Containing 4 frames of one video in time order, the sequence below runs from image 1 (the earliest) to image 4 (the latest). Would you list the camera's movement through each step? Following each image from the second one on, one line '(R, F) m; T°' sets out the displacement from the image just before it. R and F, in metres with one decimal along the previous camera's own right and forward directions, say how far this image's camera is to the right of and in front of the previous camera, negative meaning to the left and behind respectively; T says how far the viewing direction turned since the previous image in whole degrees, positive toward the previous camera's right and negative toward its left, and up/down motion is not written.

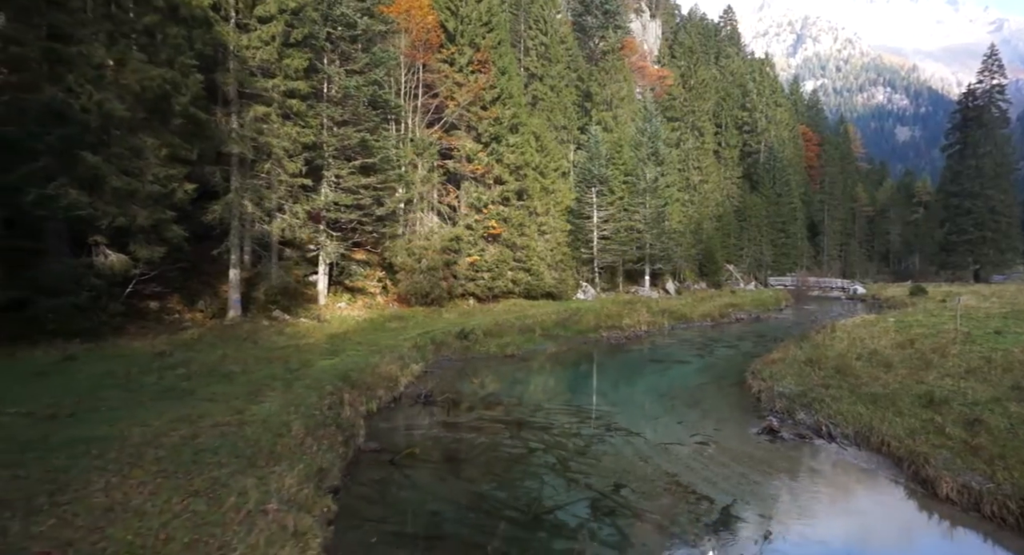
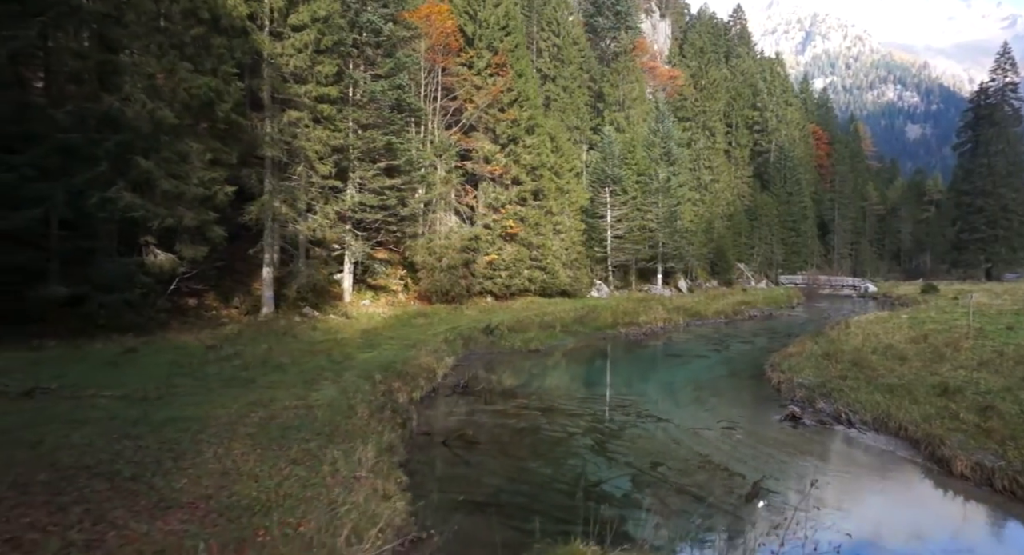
(-0.7, -1.0) m; -1°
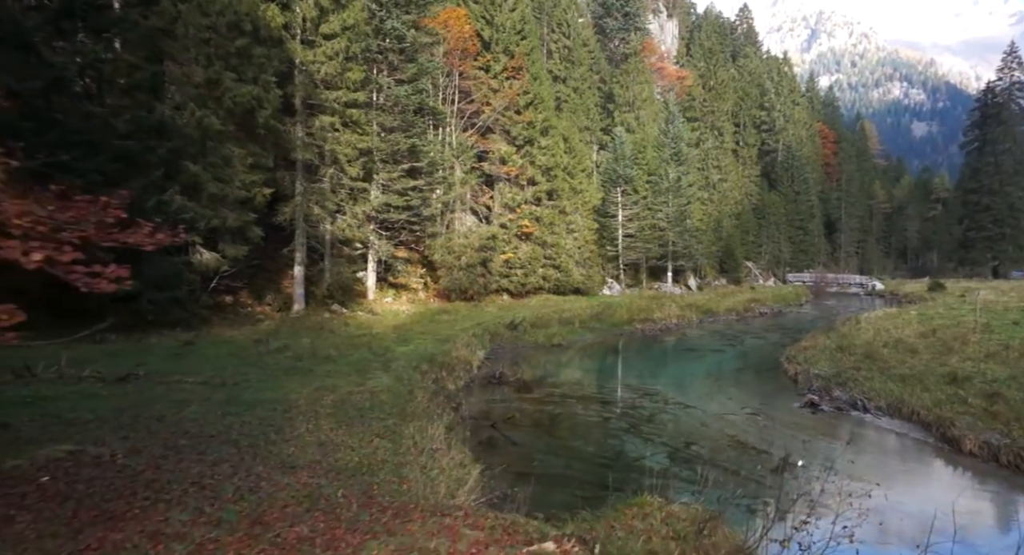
(-0.8, -1.1) m; 0°
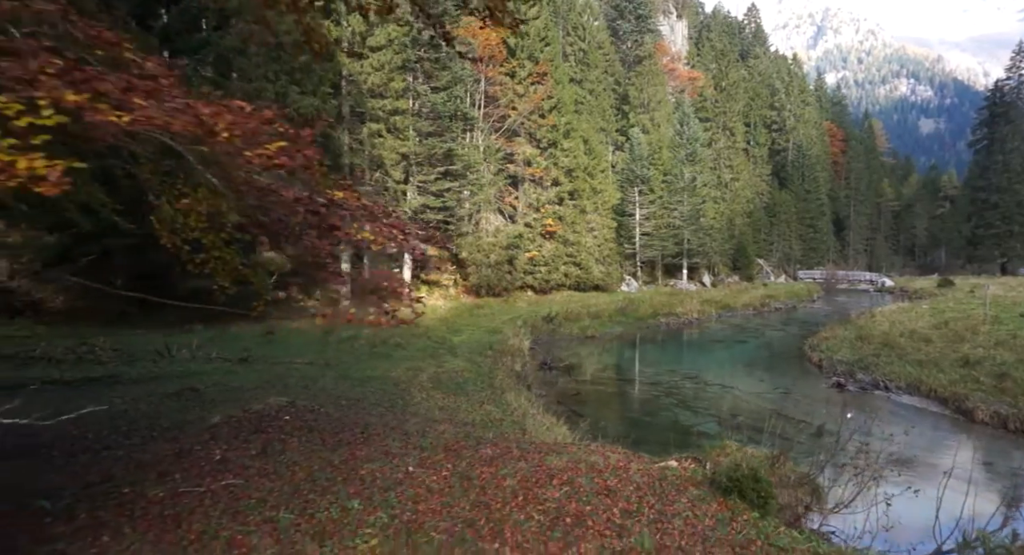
(-1.5, -1.9) m; 0°
